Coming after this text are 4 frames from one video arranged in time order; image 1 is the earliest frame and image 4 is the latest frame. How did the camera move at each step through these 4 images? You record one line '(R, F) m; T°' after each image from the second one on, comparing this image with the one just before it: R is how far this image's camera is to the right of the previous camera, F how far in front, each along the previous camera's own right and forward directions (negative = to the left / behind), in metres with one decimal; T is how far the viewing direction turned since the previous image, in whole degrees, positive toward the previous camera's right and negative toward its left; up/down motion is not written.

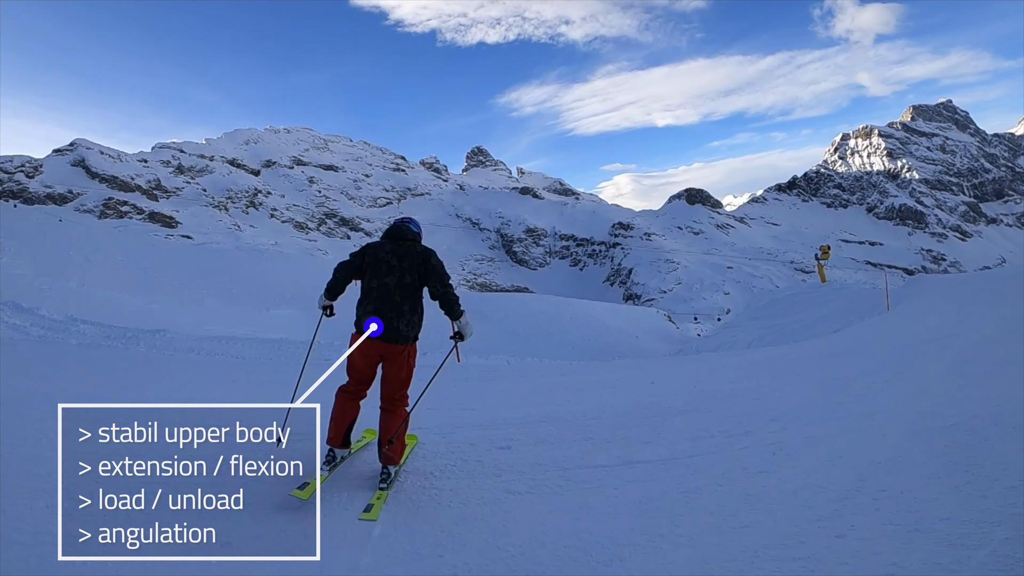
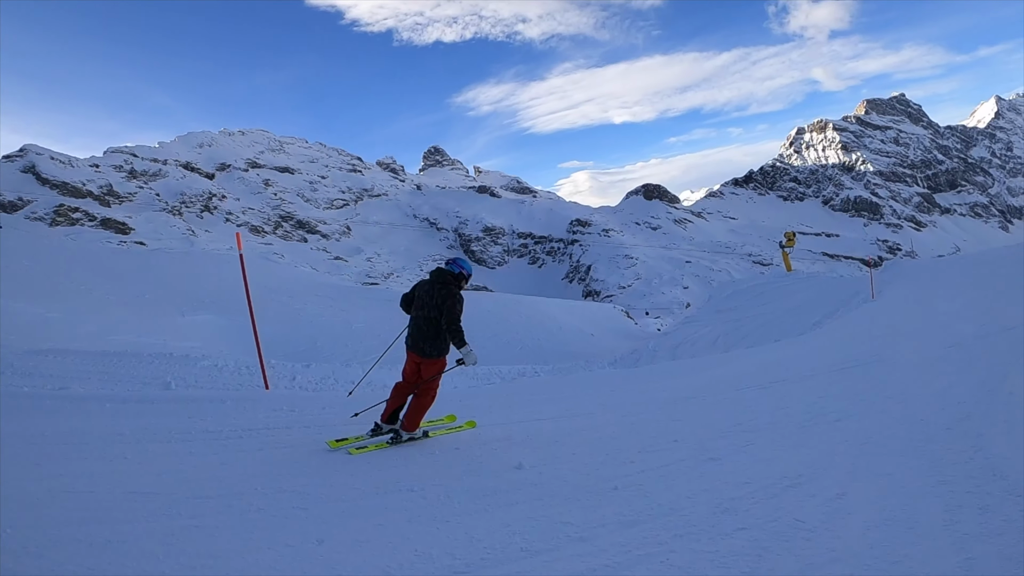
(+0.7, +0.1) m; +2°
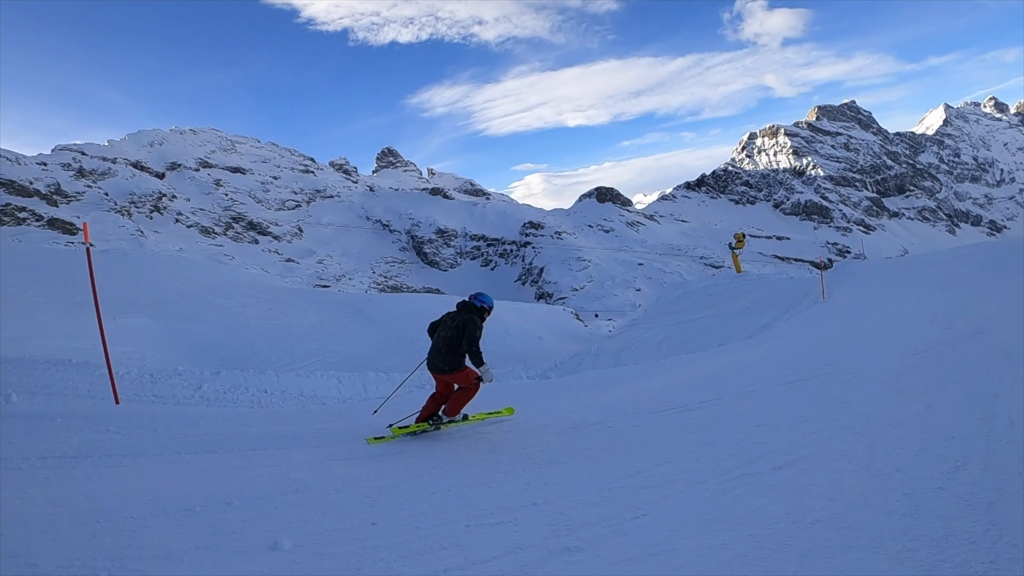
(+0.7, -0.1) m; +2°
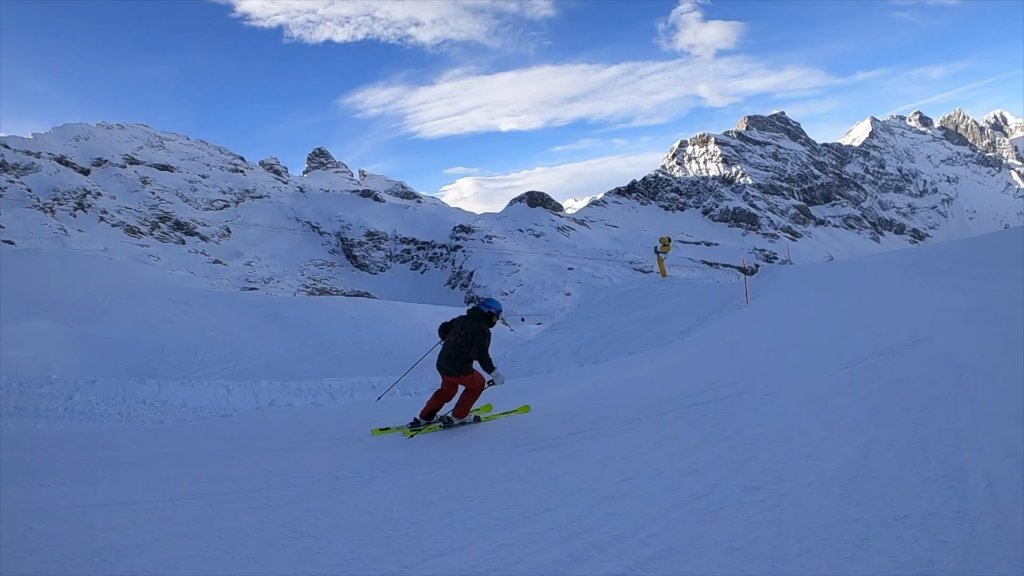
(+1.1, -0.4) m; +4°
